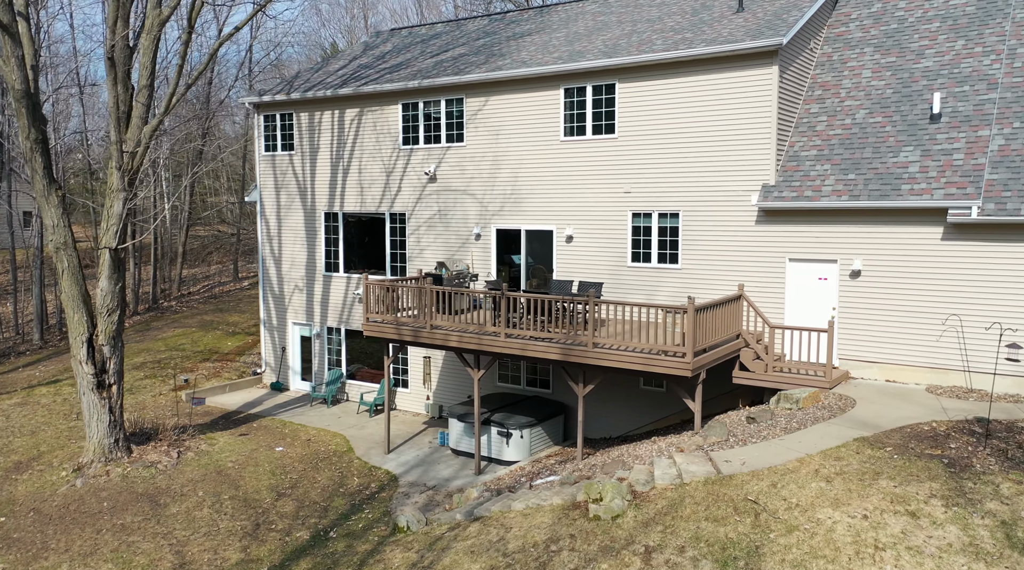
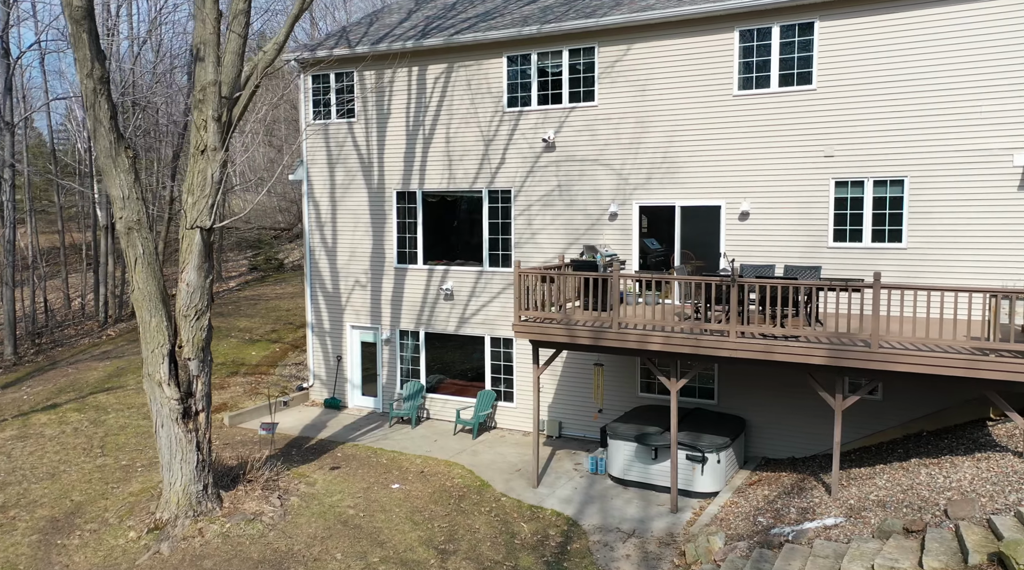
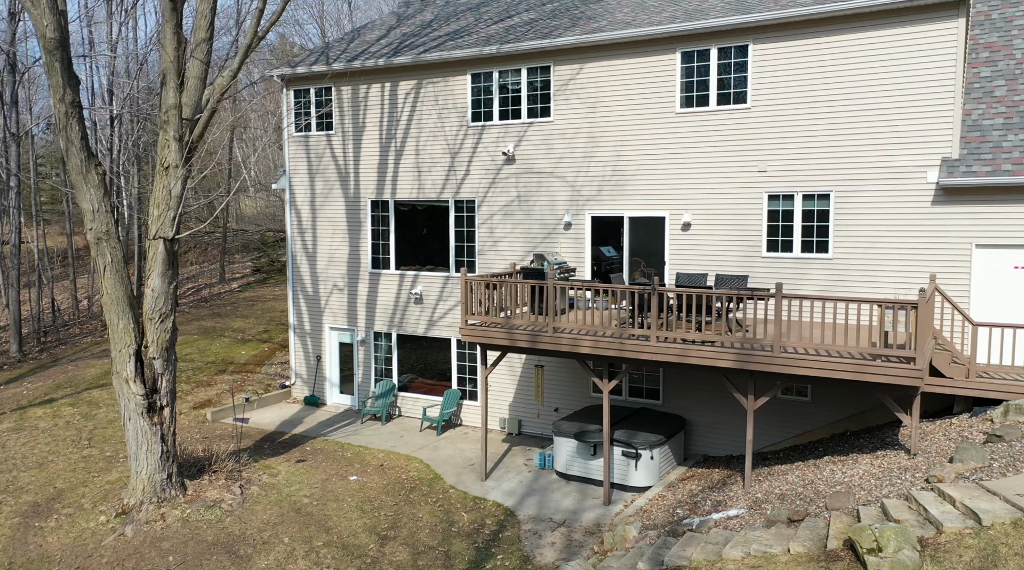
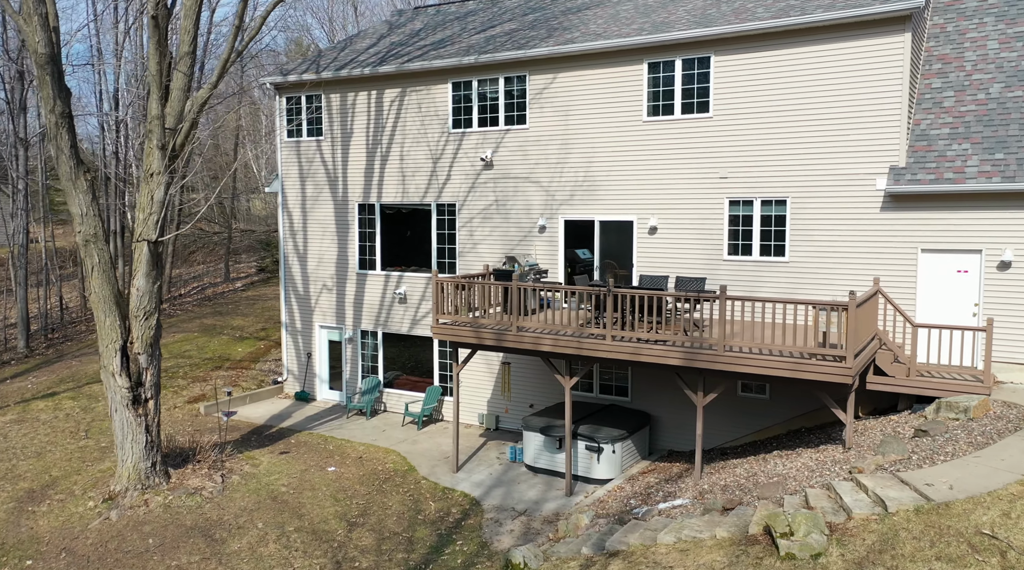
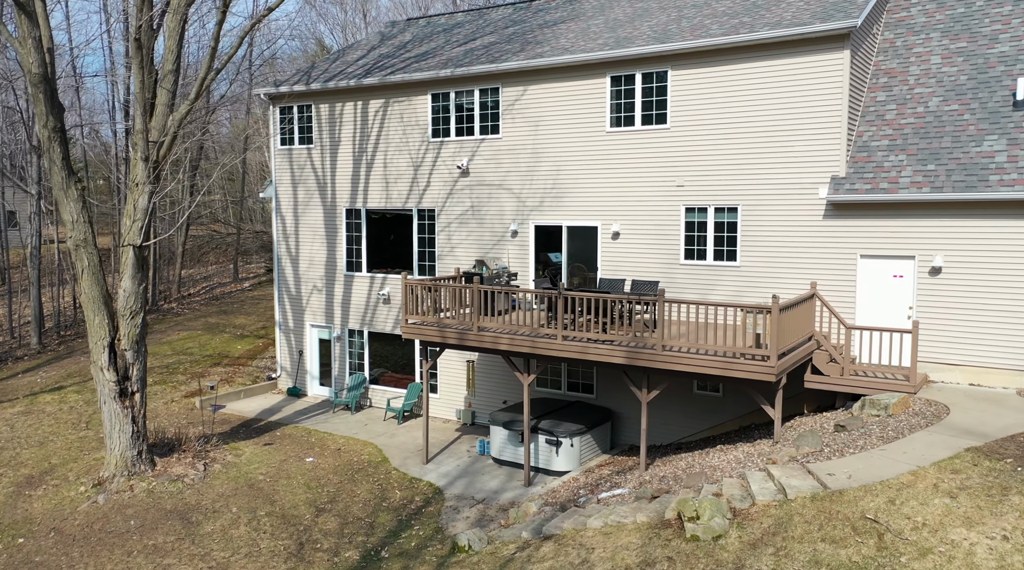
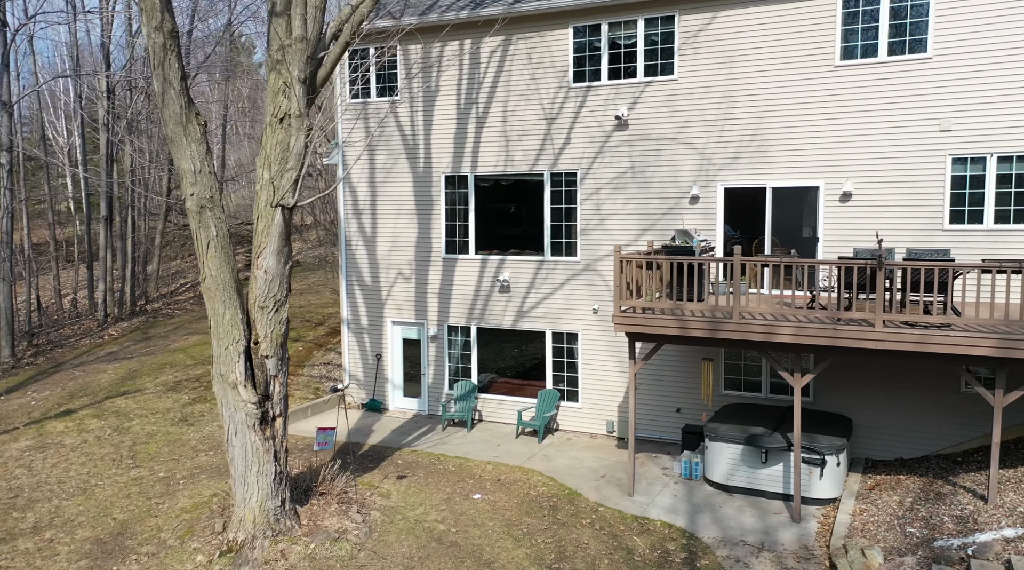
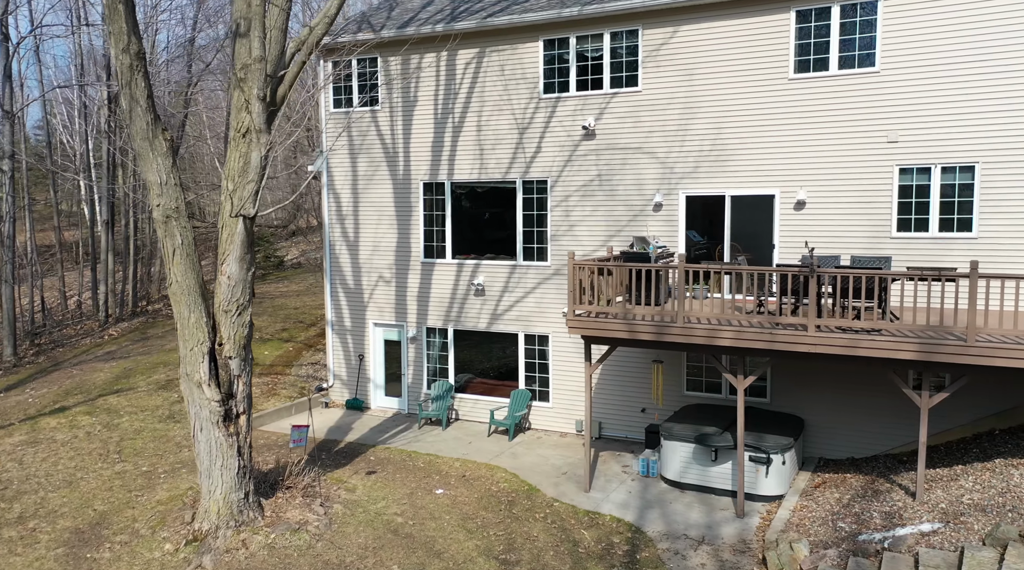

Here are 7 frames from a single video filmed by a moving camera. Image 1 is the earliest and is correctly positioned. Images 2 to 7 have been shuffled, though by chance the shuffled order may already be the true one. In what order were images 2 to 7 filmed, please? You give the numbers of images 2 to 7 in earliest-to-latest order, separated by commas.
5, 4, 3, 2, 7, 6
